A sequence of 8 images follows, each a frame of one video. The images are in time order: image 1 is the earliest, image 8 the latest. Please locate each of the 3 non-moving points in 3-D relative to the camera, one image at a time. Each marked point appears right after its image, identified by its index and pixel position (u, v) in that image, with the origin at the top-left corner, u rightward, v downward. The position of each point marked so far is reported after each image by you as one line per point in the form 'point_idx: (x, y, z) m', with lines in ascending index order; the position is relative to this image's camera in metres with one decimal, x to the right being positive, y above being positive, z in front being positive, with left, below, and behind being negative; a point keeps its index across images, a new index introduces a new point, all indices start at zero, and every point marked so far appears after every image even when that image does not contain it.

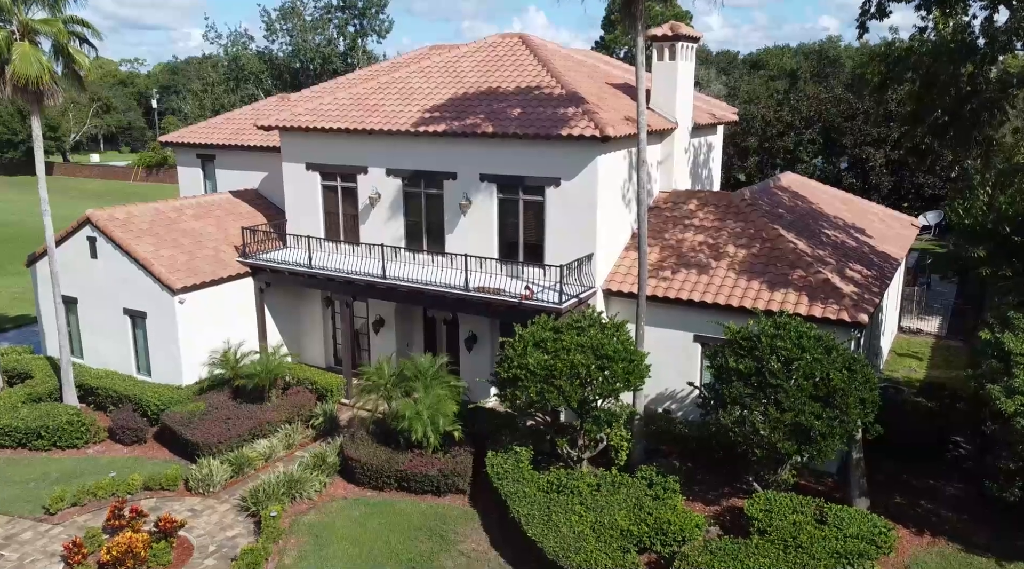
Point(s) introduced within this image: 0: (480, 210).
0: (-0.7, +1.7, +19.2) m
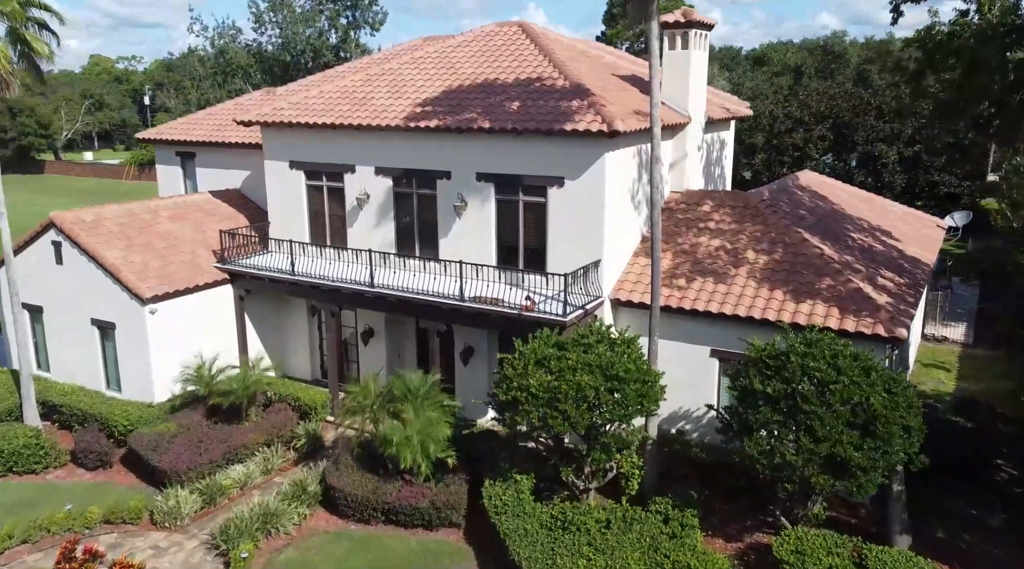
0: (-0.8, +1.5, +17.6) m
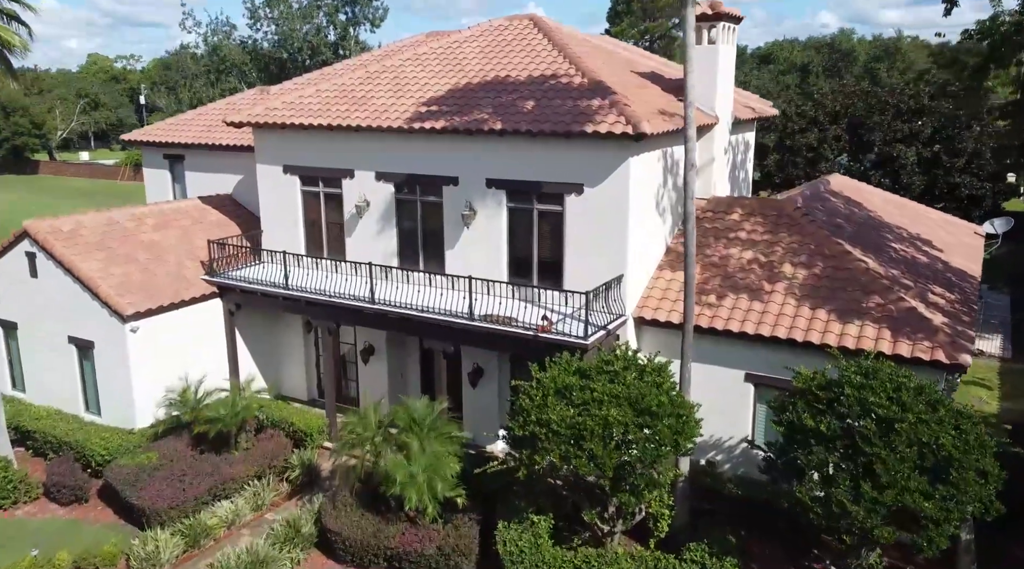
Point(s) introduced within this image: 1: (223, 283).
0: (-0.5, +1.2, +16.2) m
1: (-6.3, 0.0, +17.9) m
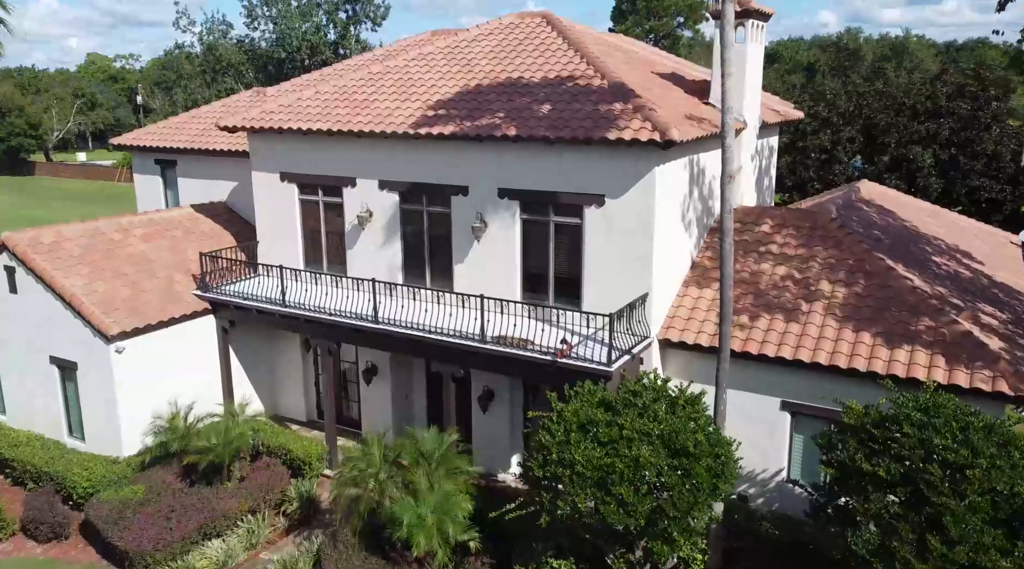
0: (-0.3, +0.9, +15.0) m
1: (-6.0, -0.3, +16.7) m
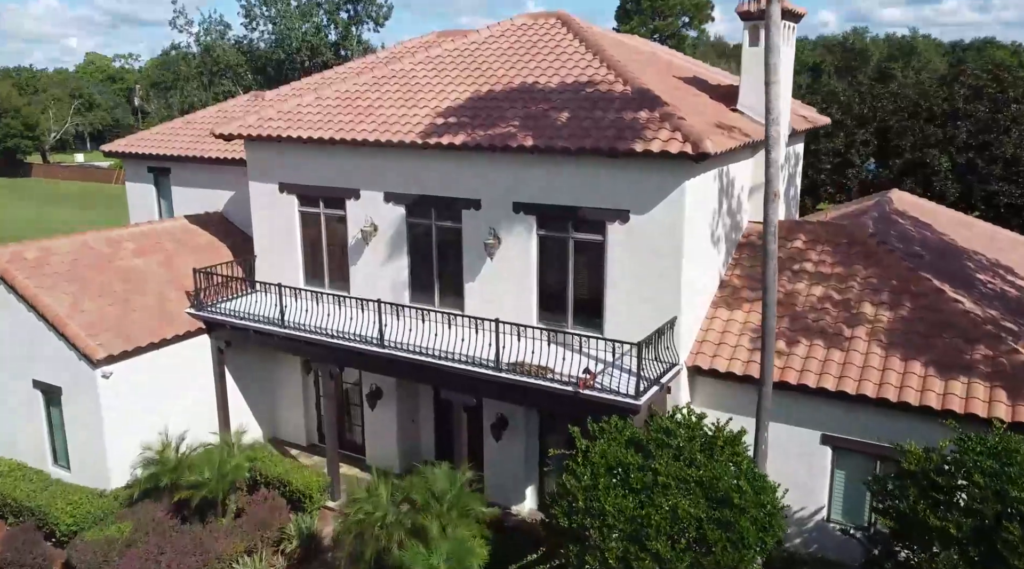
0: (0.0, +0.5, +14.0) m
1: (-5.8, -0.6, +15.7) m
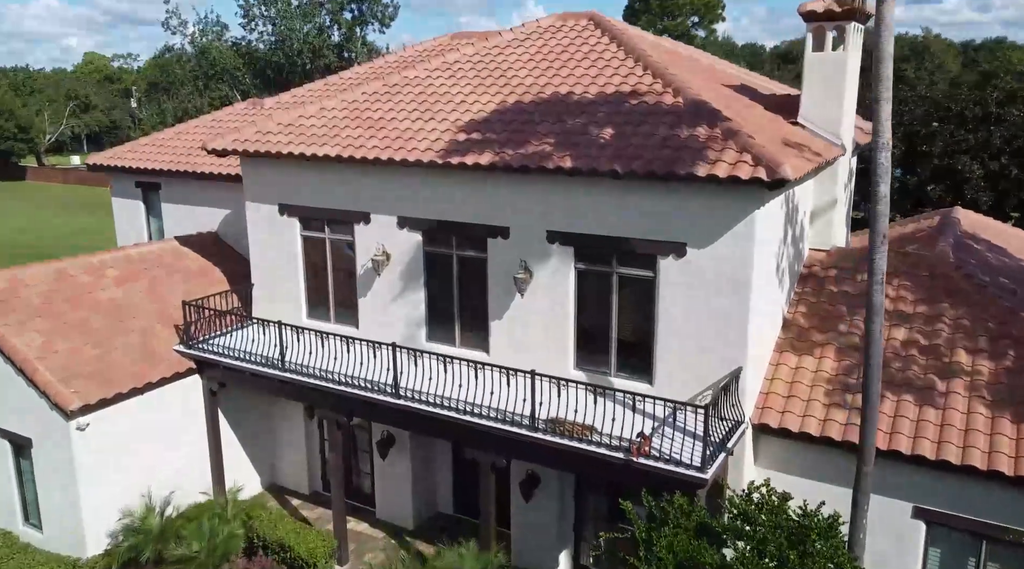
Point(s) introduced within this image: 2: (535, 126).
0: (+0.5, -0.1, +12.2) m
1: (-5.3, -1.2, +13.9) m
2: (+0.4, +2.4, +12.4) m
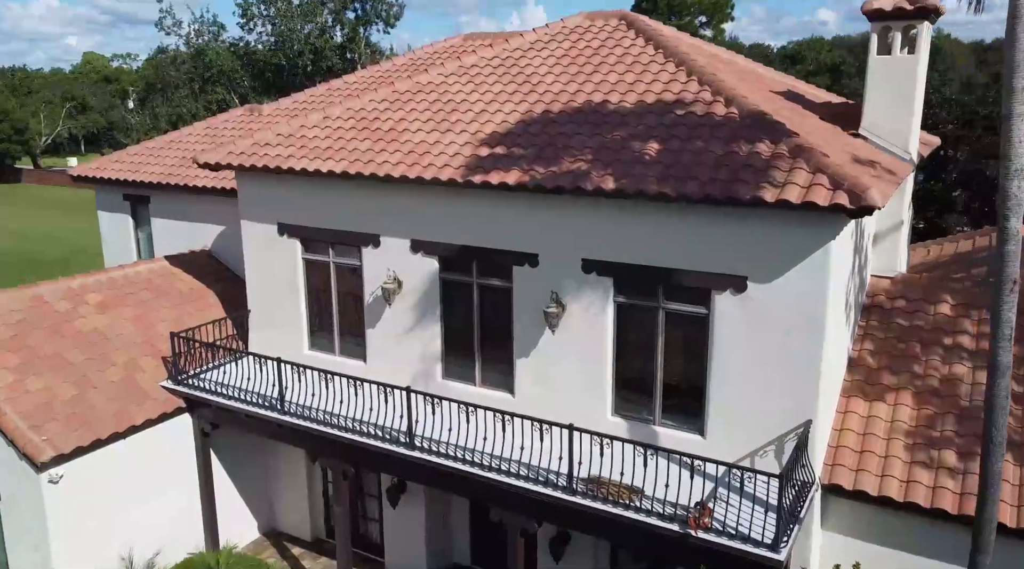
0: (+0.9, -0.5, +10.7) m
1: (-4.9, -1.7, +12.4) m
2: (+0.8, +1.9, +11.0) m
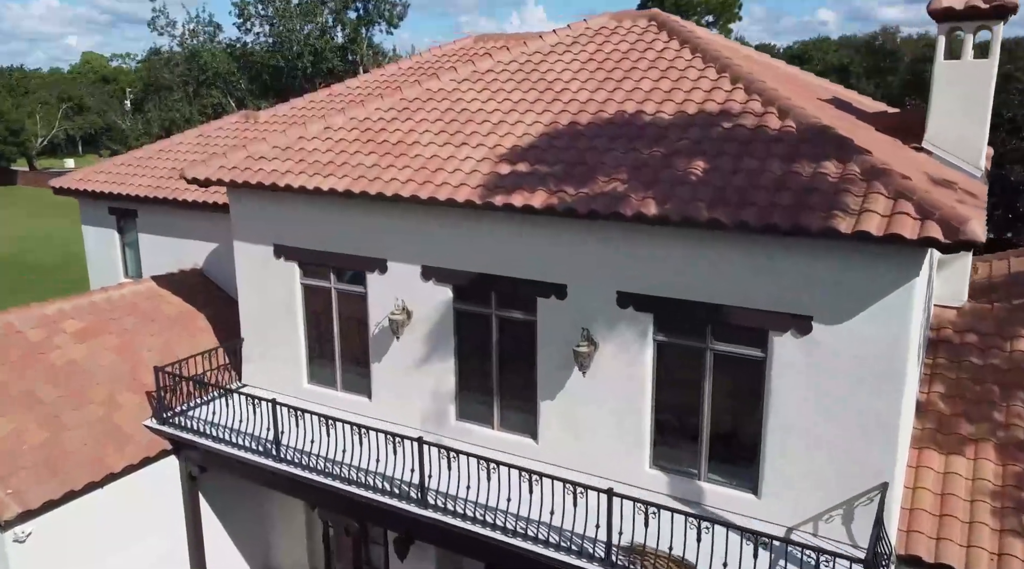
0: (+1.2, -1.0, +9.5) m
1: (-4.6, -2.1, +11.2) m
2: (+1.1, +1.5, +9.7) m
